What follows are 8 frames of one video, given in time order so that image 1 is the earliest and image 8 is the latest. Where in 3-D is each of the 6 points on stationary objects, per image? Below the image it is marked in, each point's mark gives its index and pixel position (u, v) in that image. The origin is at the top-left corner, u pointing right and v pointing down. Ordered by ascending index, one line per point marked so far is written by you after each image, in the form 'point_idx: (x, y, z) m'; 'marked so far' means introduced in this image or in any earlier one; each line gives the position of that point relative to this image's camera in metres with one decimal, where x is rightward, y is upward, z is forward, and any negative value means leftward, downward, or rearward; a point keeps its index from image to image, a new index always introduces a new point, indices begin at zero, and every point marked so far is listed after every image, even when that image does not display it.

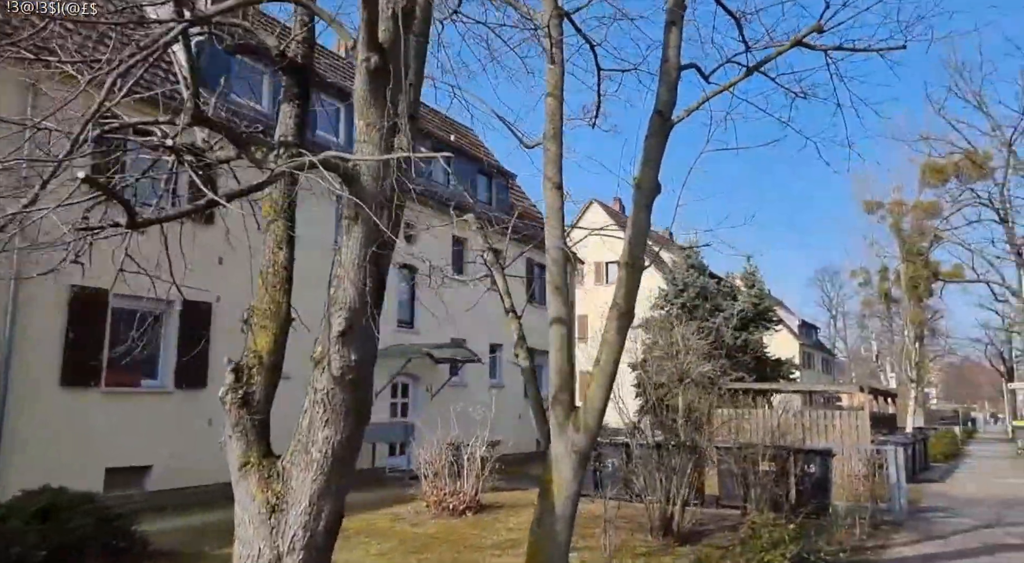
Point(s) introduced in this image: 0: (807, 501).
0: (+4.5, -3.3, +11.5) m
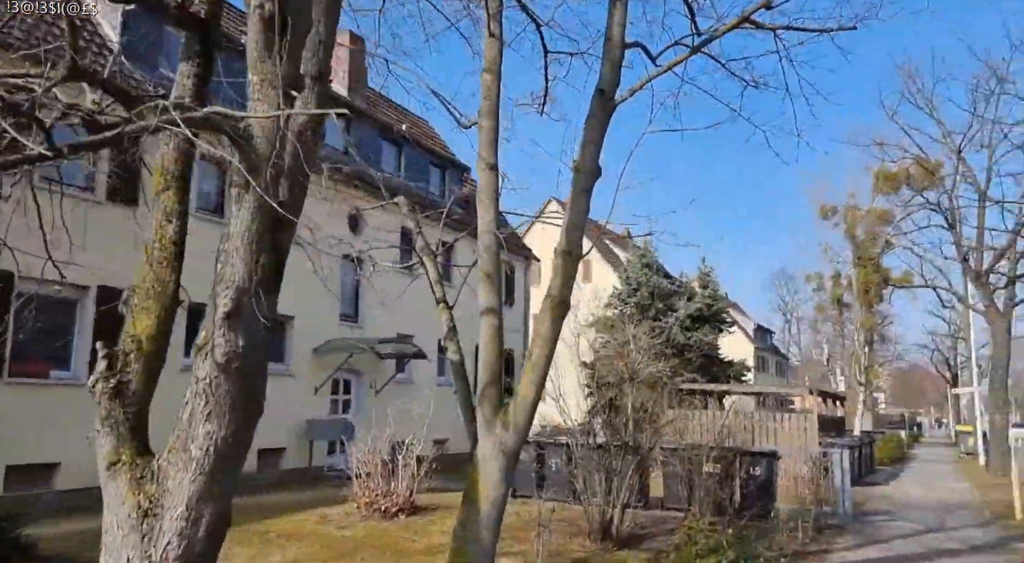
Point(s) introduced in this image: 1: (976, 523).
0: (+3.6, -3.3, +11.3) m
1: (+7.9, -4.2, +12.9) m
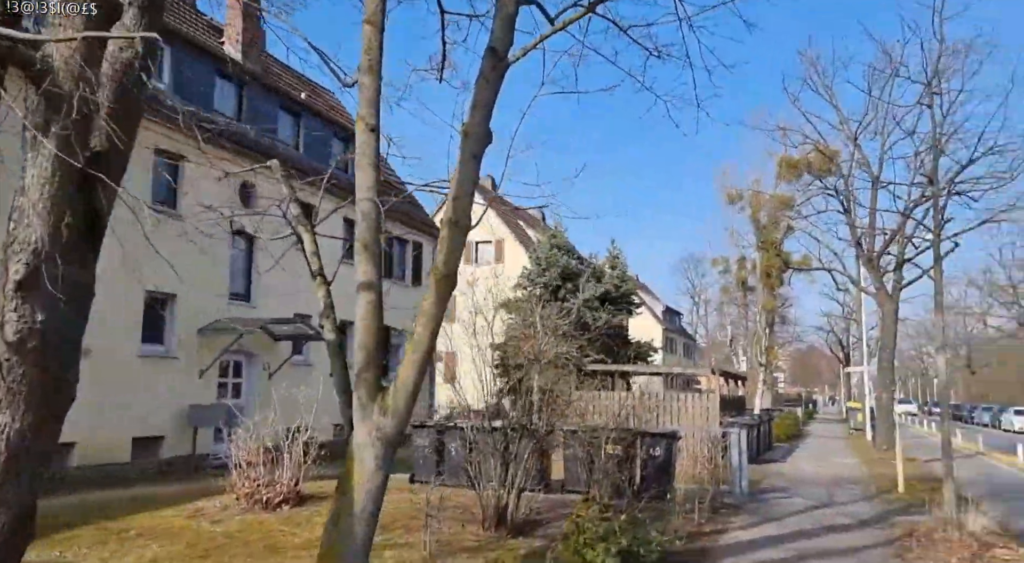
0: (+2.0, -3.0, +11.2) m
1: (+6.2, -3.9, +13.3) m
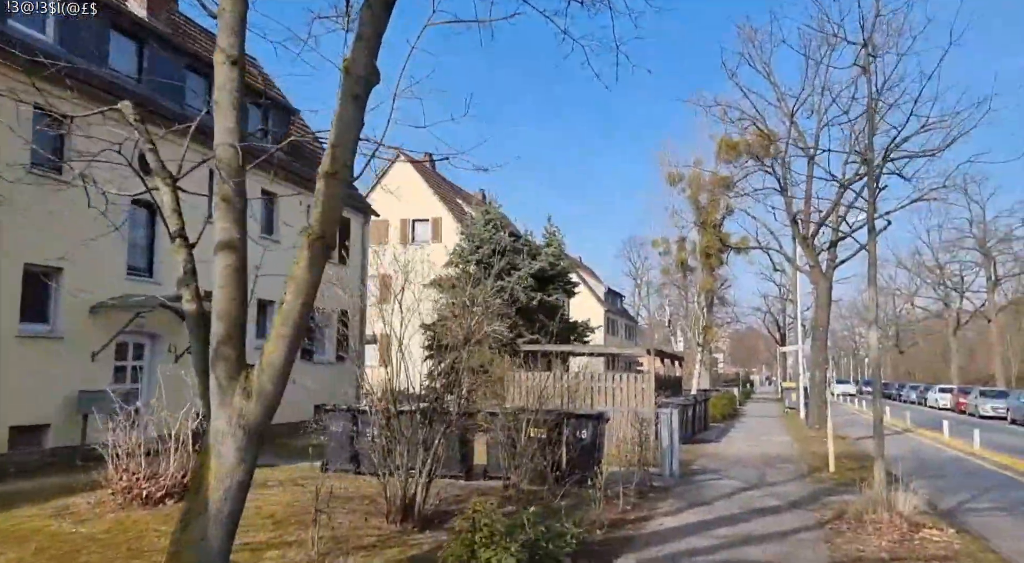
0: (+0.9, -2.6, +10.6) m
1: (+4.9, -3.4, +13.0) m
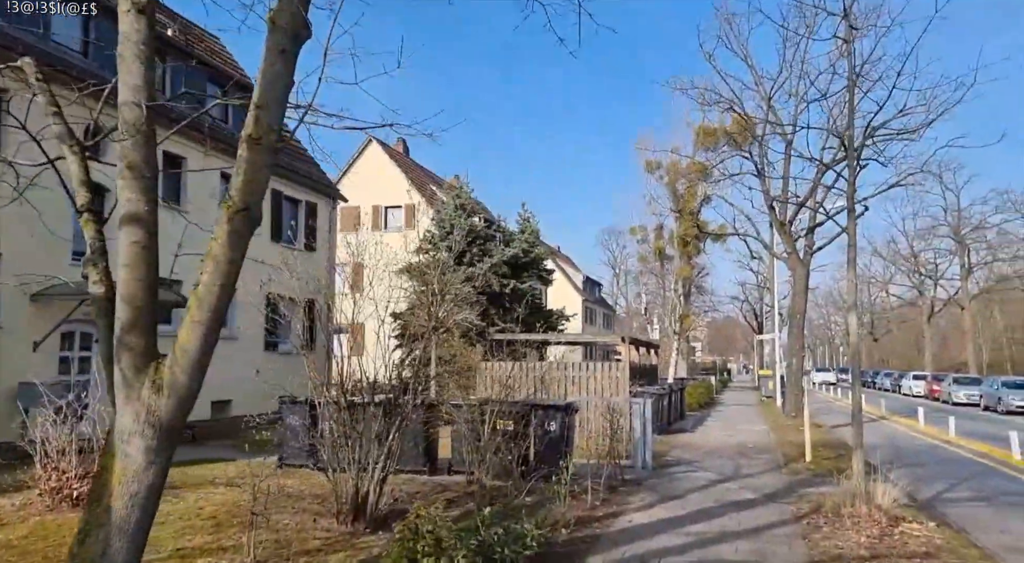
0: (+0.4, -2.4, +10.1) m
1: (+4.3, -3.2, +12.7) m
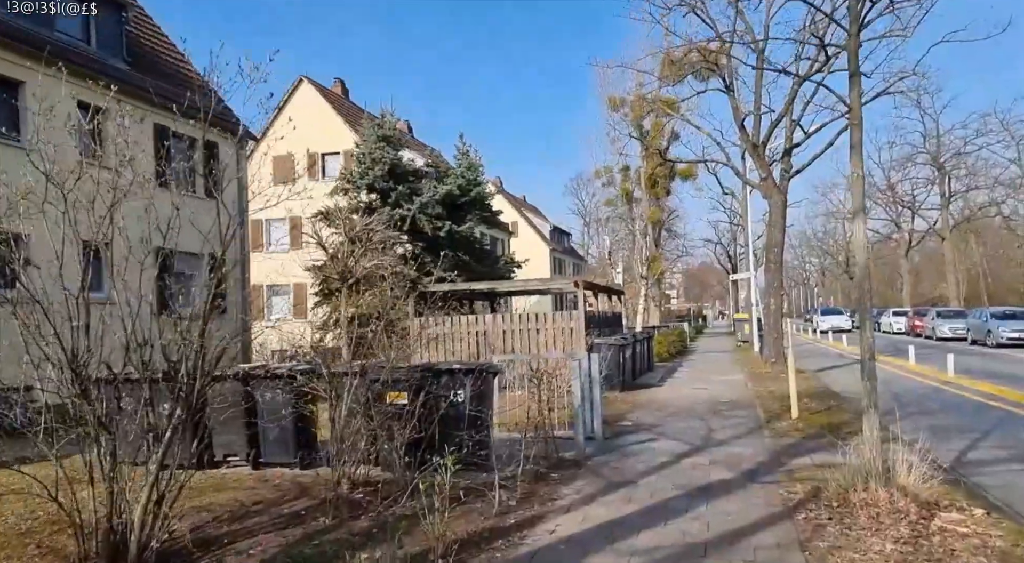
0: (-0.6, -1.6, +7.5) m
1: (+3.2, -2.1, +10.3) m
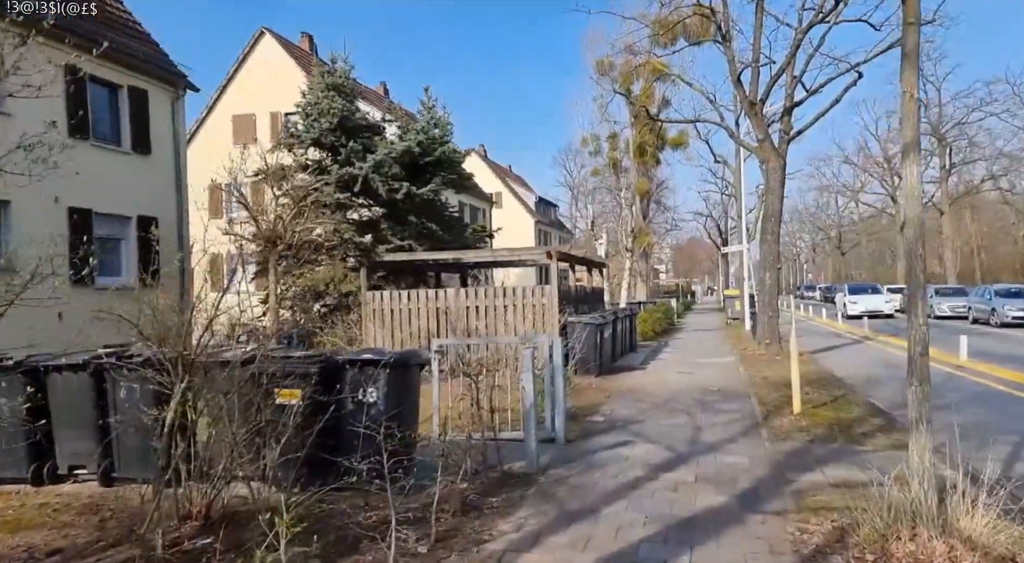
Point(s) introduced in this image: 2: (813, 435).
0: (-1.2, -1.3, +5.7) m
1: (+2.6, -1.7, +8.5) m
2: (+3.3, -1.7, +8.3) m
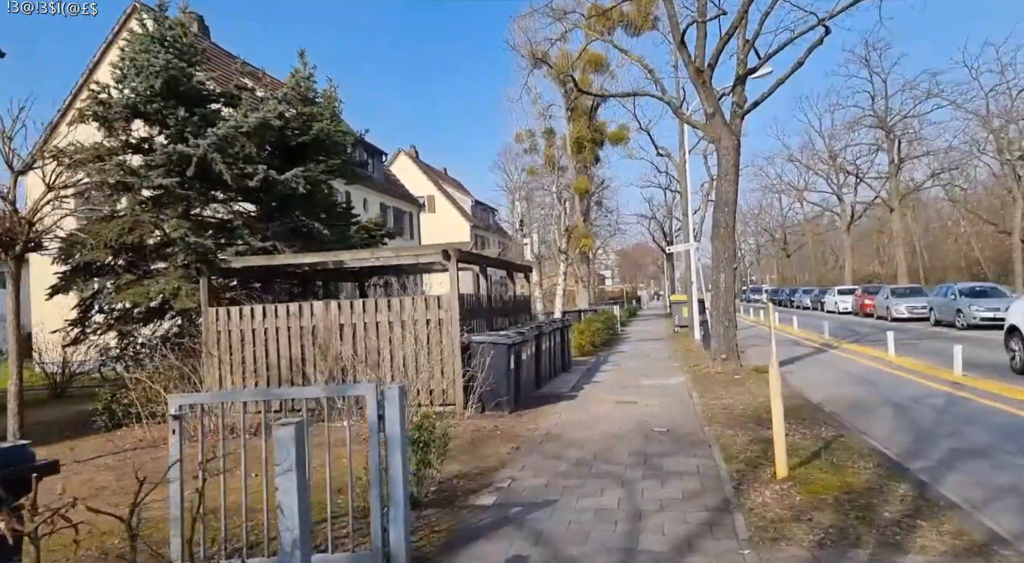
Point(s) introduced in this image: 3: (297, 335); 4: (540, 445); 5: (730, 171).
0: (-2.2, -1.4, +2.3) m
1: (+1.4, -1.7, +5.3) m
2: (+2.1, -1.7, +5.2) m
3: (-3.0, -0.7, +10.4) m
4: (+0.3, -1.8, +8.2) m
5: (+4.4, +2.2, +15.0) m
